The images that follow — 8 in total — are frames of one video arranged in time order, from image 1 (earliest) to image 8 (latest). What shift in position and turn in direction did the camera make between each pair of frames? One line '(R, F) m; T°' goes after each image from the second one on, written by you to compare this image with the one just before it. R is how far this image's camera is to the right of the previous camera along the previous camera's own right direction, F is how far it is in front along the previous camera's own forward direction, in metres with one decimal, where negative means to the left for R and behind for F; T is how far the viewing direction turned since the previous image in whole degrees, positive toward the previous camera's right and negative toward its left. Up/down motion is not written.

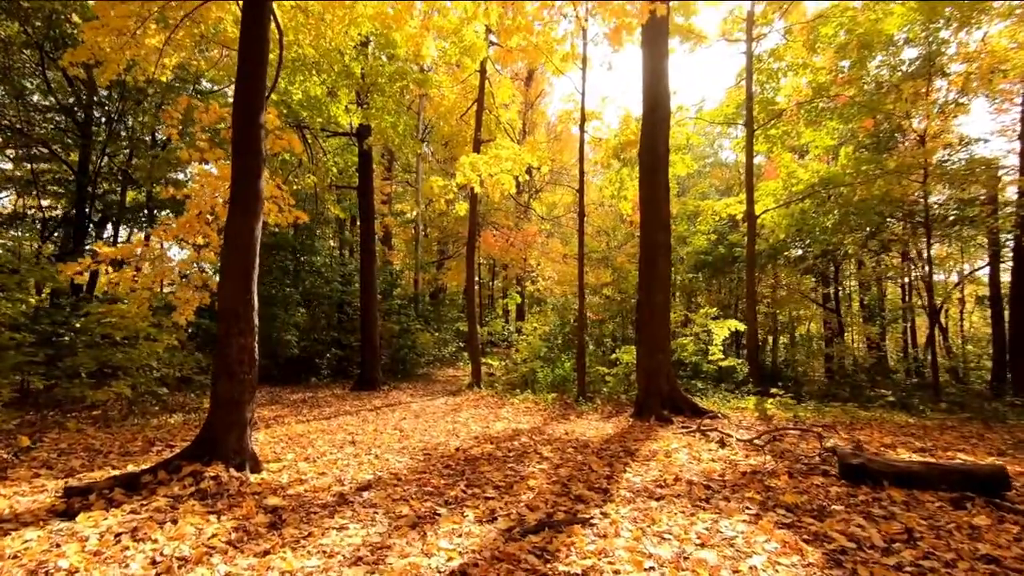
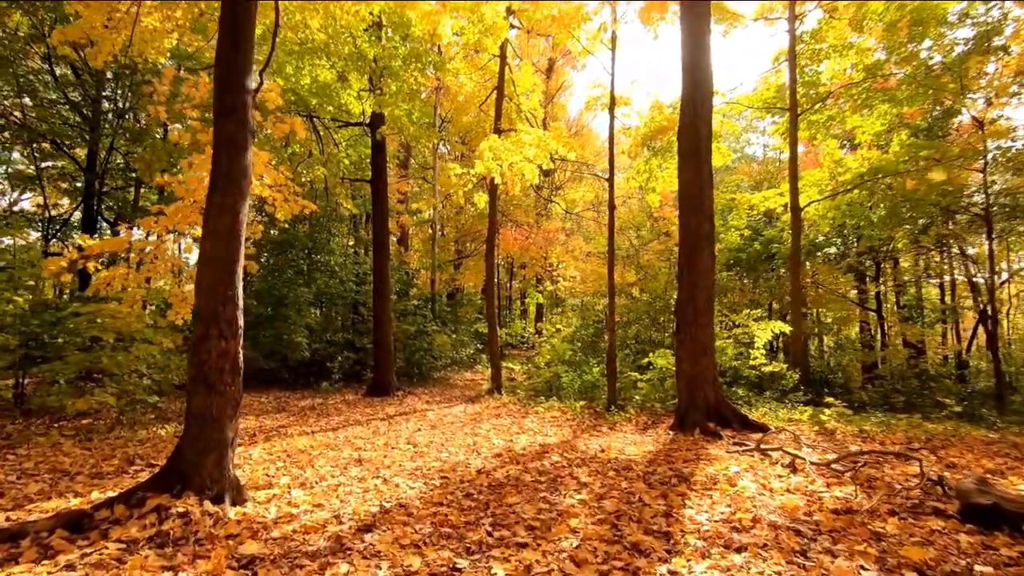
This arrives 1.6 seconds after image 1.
(-0.1, +0.8) m; -2°
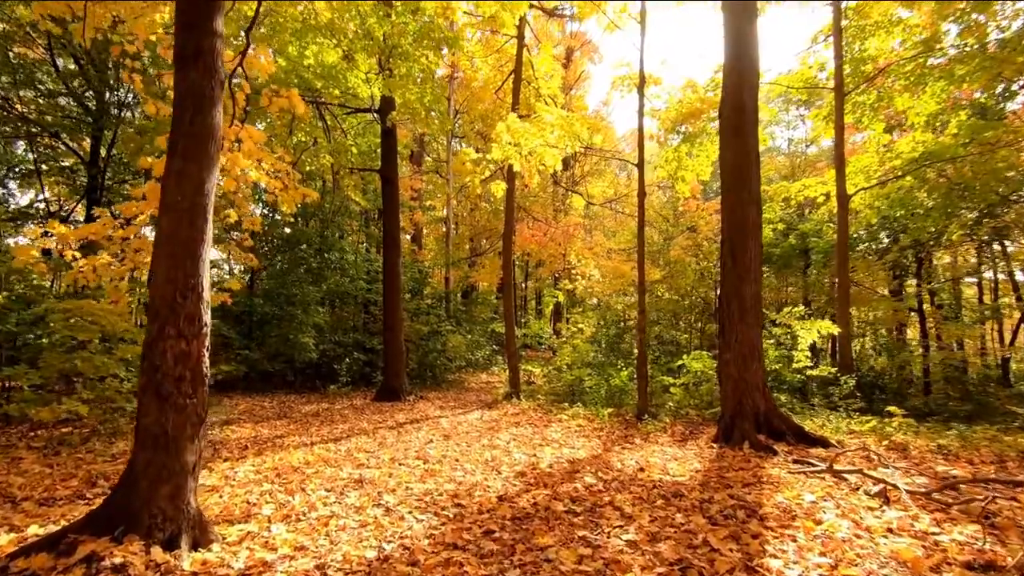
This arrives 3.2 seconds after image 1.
(-0.1, +0.8) m; -2°
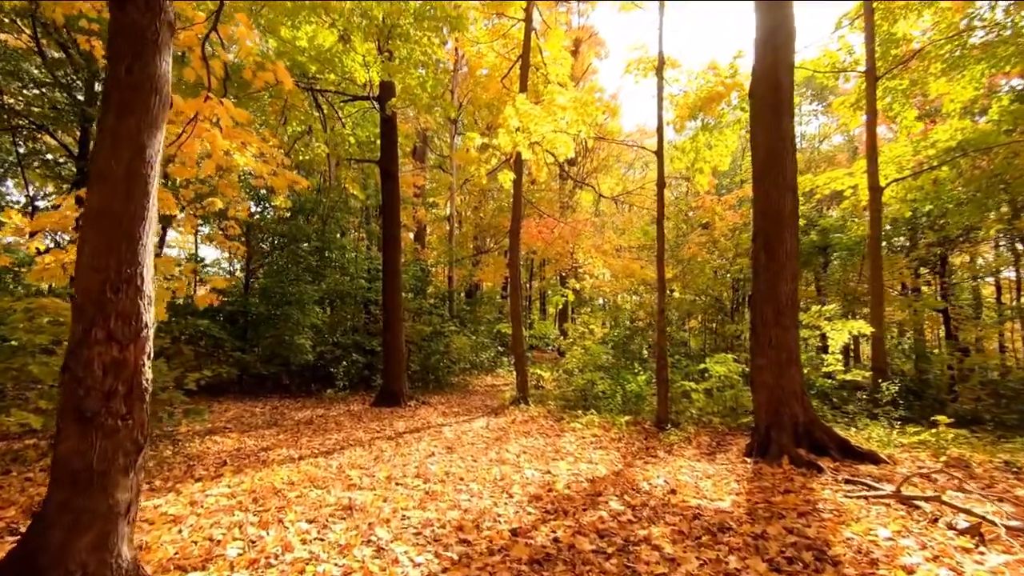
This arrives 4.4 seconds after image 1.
(-0.1, +0.6) m; 0°
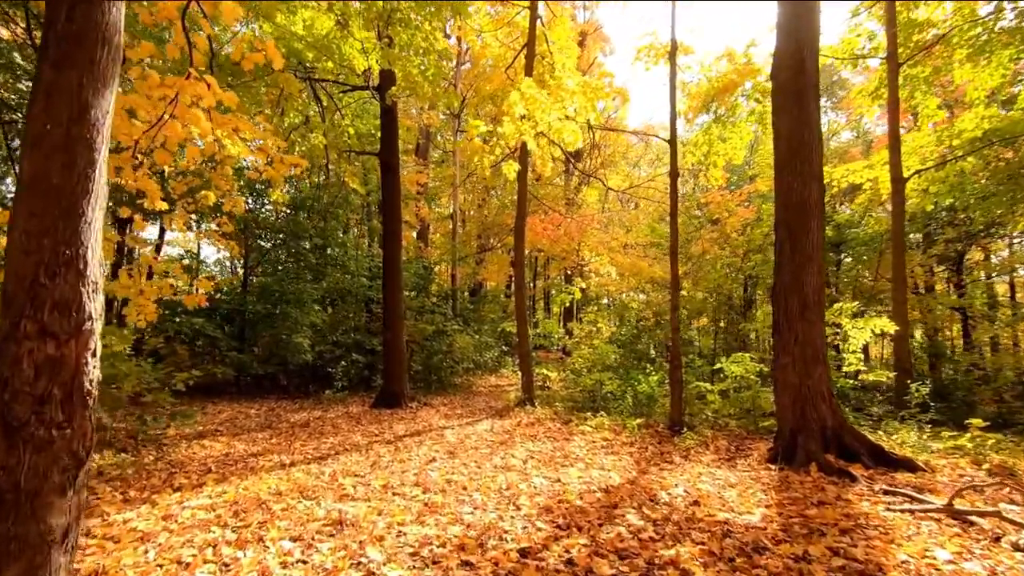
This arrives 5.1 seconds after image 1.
(0.0, +0.4) m; 0°
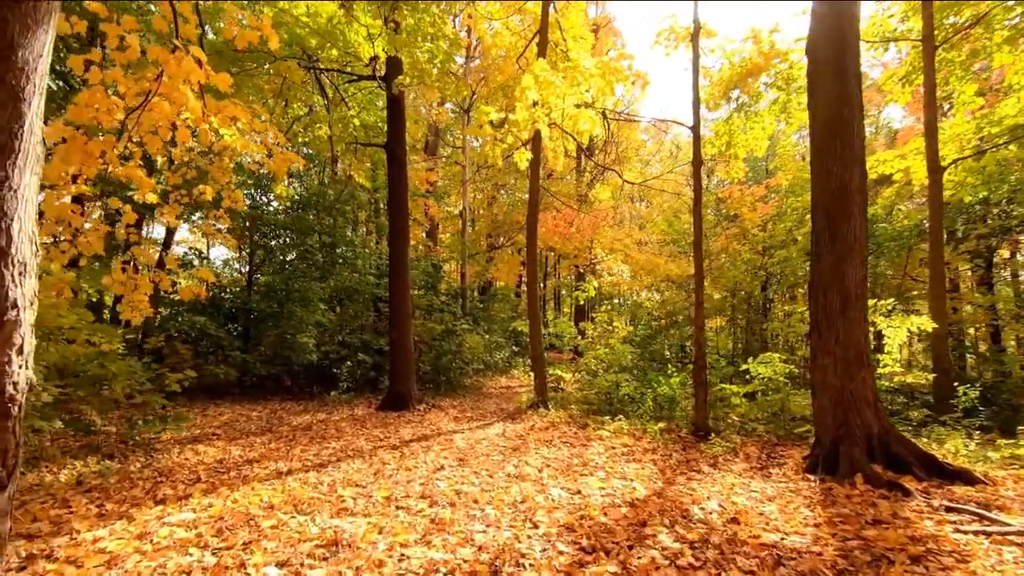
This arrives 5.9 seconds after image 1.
(-0.1, +0.4) m; -1°
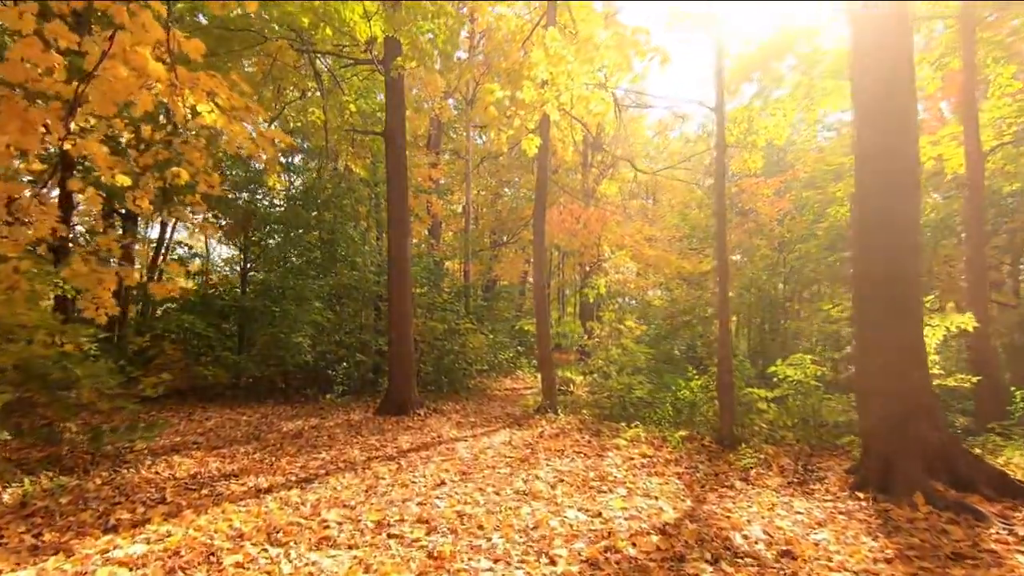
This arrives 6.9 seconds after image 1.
(-0.1, +0.6) m; 0°
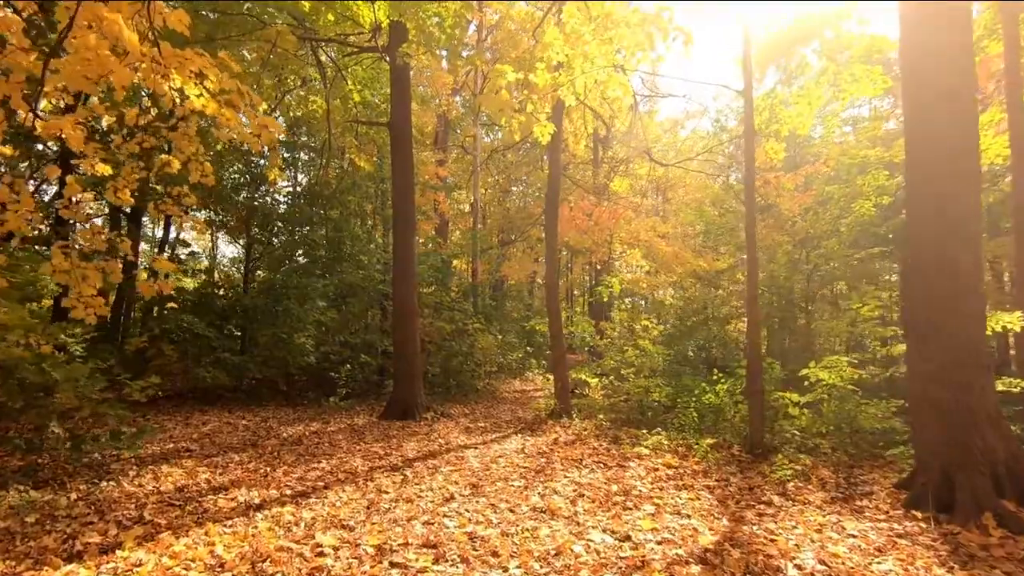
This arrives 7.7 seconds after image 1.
(-0.1, +0.4) m; -1°
